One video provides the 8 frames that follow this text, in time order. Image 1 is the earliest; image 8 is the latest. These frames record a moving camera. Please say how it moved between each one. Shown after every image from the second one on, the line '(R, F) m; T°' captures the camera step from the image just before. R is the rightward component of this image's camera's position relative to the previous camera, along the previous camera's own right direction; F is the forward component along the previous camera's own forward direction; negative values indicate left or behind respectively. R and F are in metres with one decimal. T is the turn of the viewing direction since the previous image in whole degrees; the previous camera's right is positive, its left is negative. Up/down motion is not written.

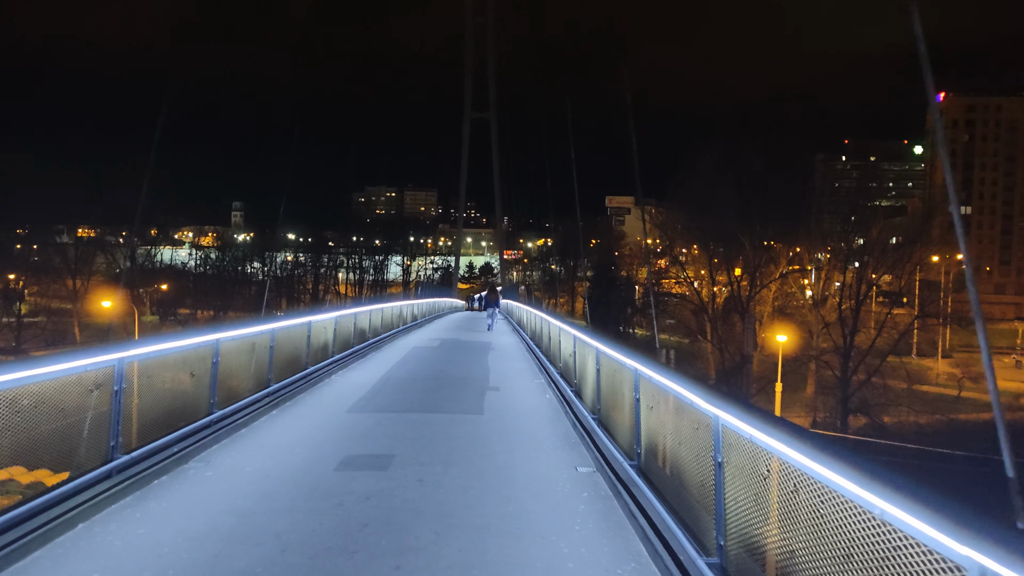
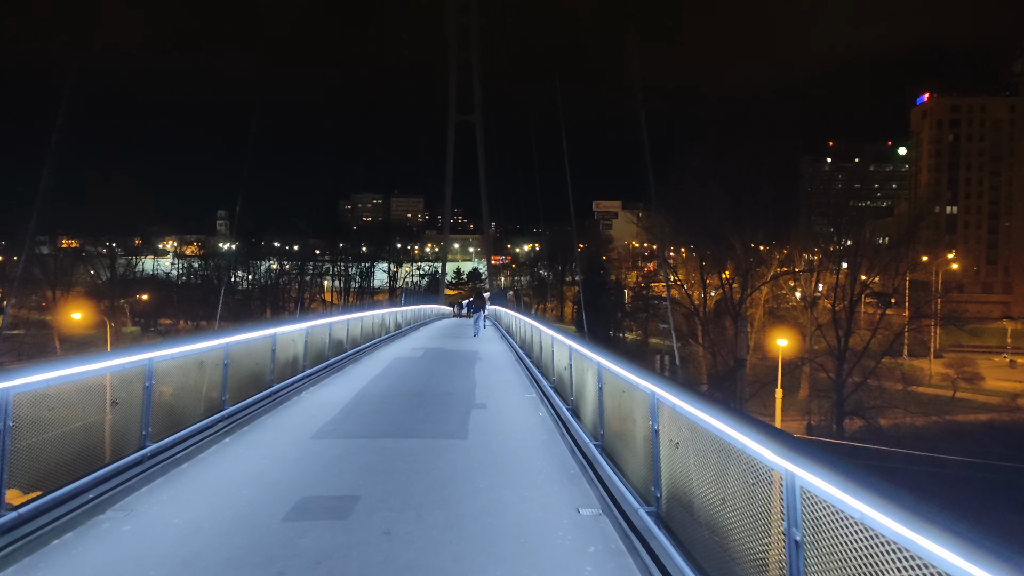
(0.0, +0.8) m; +1°
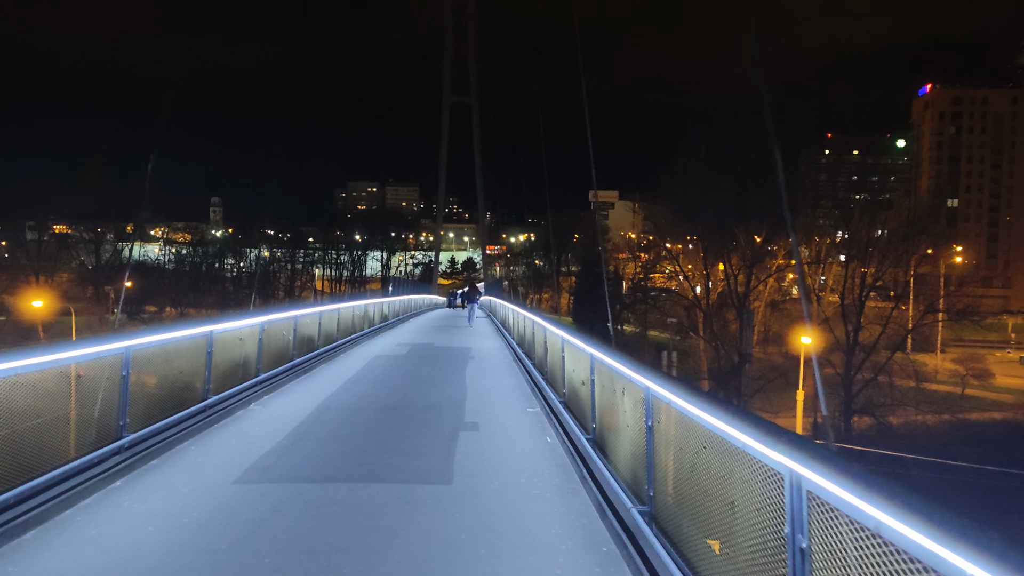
(0.0, +1.5) m; 0°
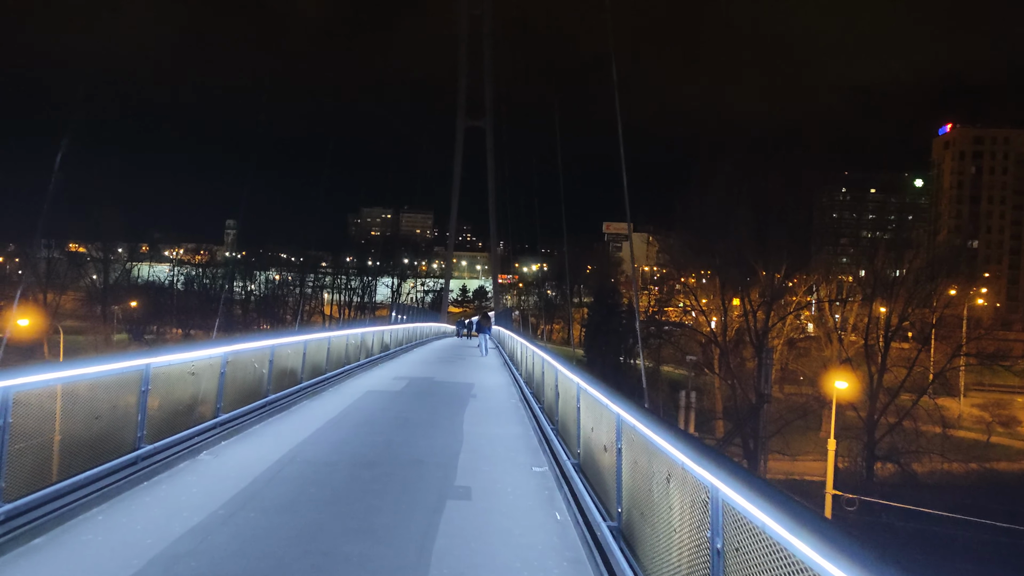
(0.0, +1.0) m; -1°
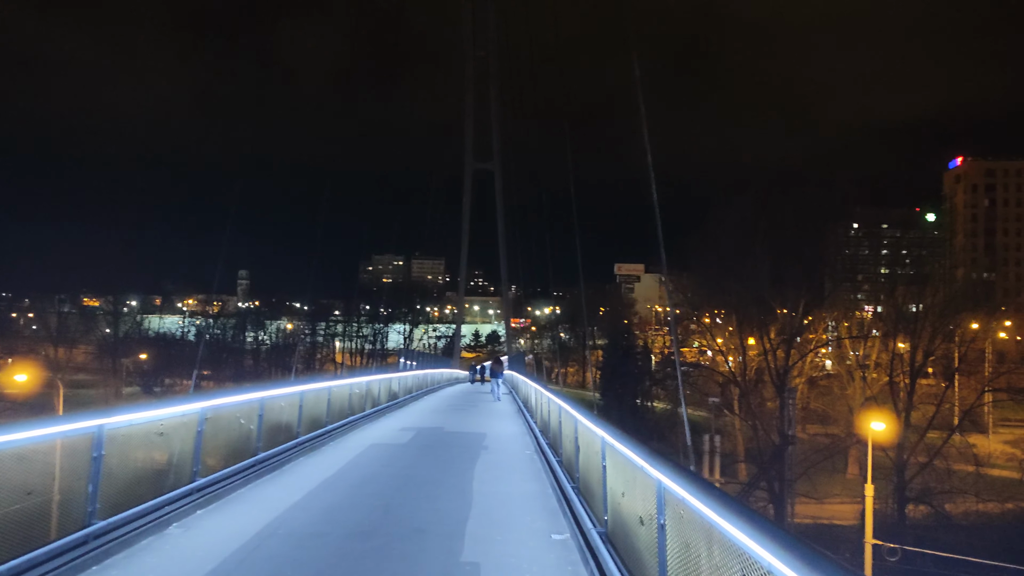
(0.0, +0.6) m; -1°
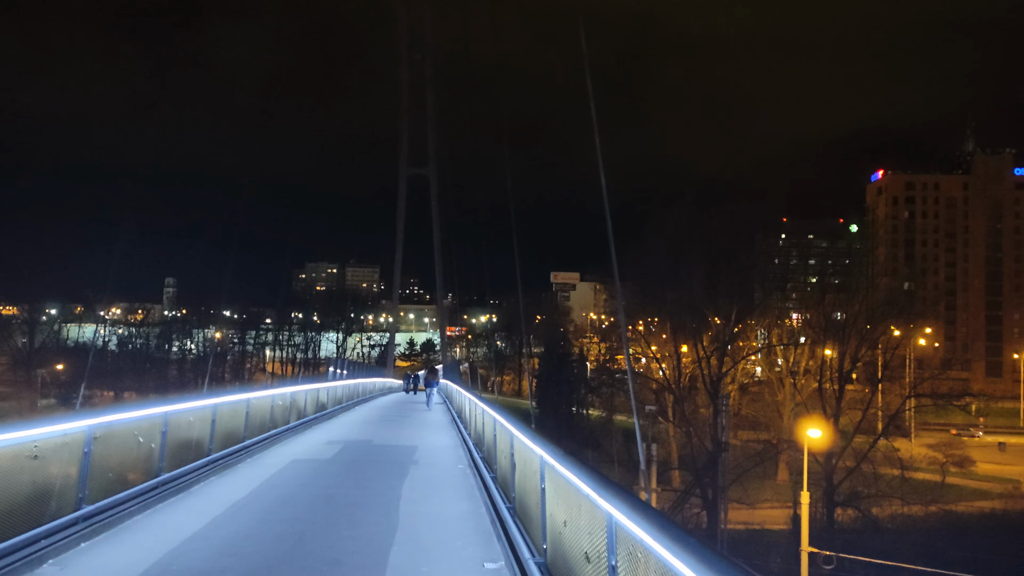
(0.0, +0.4) m; +4°
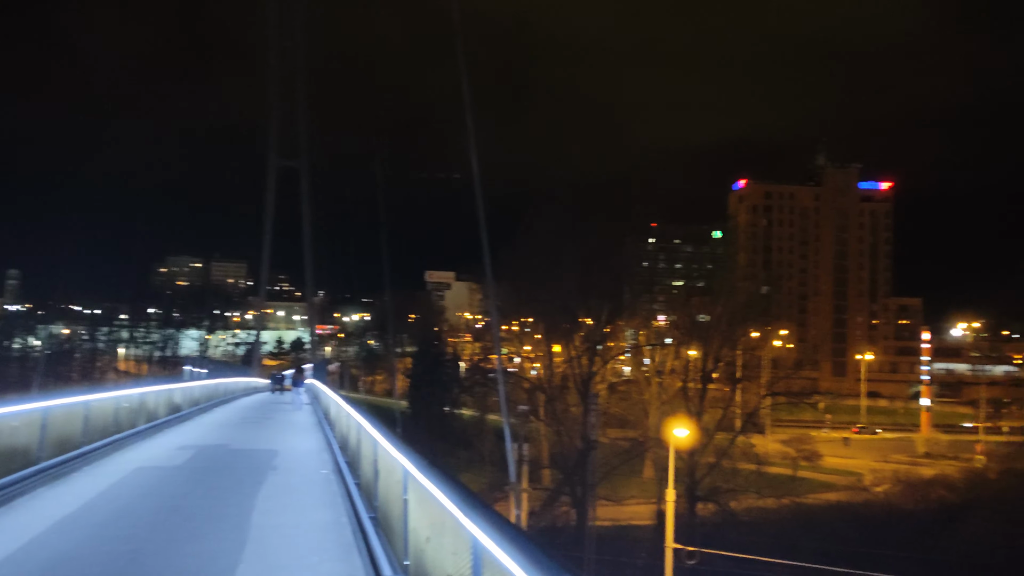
(0.0, +0.3) m; +9°
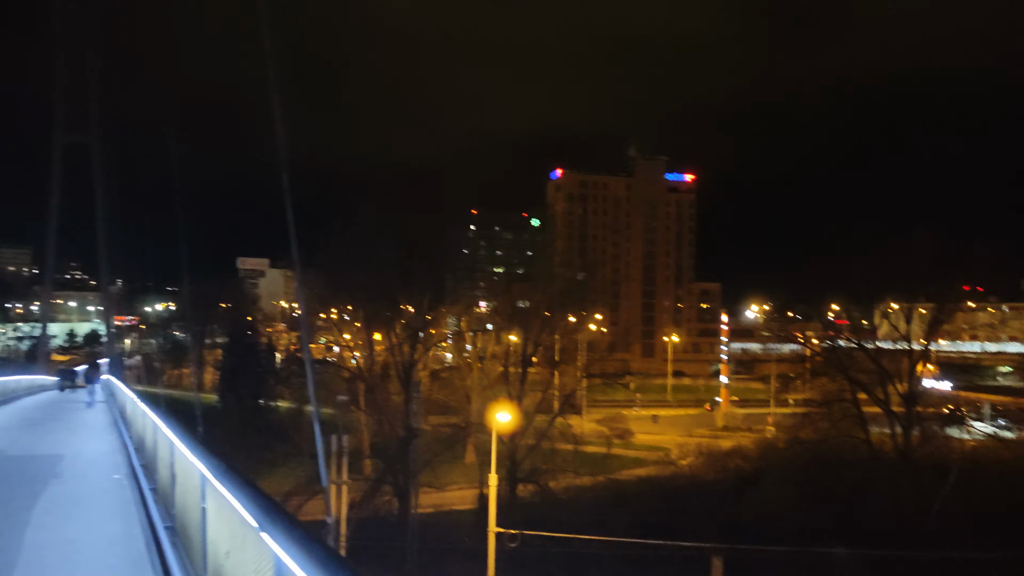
(0.0, +0.2) m; +12°
